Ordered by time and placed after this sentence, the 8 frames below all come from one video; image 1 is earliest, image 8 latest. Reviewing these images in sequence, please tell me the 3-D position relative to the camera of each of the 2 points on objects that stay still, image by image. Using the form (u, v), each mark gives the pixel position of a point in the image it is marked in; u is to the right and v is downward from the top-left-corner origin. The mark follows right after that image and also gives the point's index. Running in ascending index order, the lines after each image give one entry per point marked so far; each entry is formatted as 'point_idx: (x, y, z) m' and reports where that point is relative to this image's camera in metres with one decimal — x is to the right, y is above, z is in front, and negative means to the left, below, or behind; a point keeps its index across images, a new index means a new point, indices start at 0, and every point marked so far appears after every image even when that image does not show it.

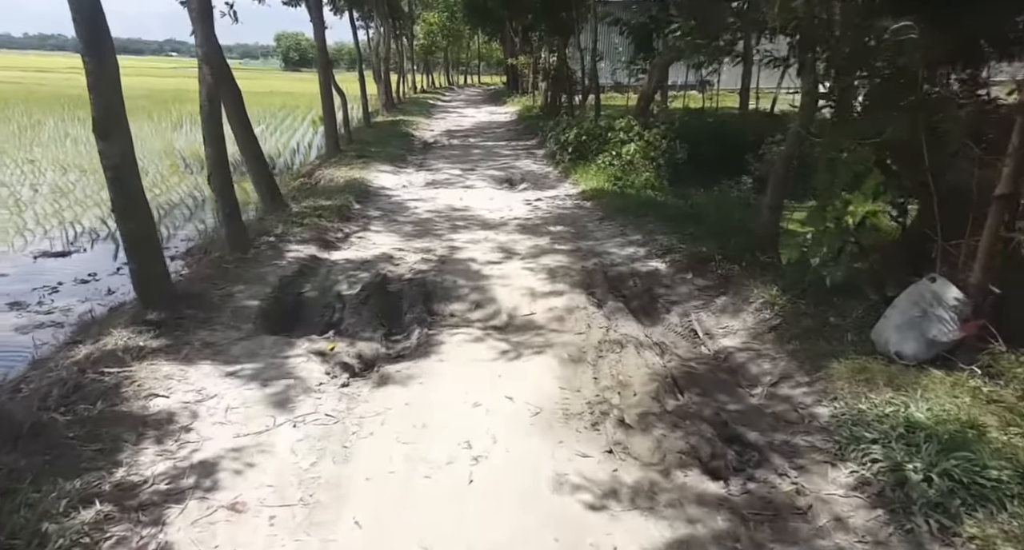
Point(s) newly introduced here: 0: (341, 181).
0: (-3.1, +1.6, +10.0) m
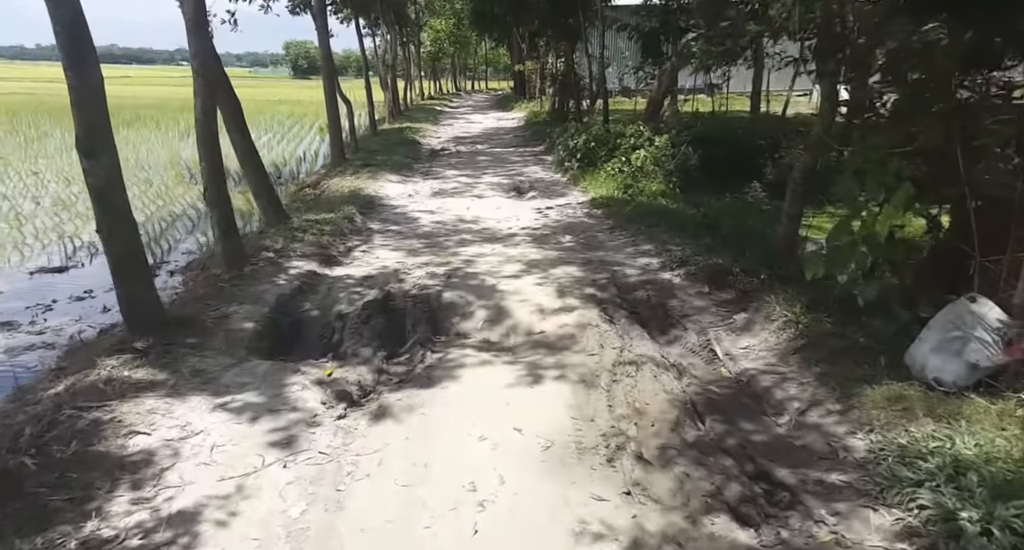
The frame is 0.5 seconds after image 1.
0: (-2.9, +1.4, +9.8) m
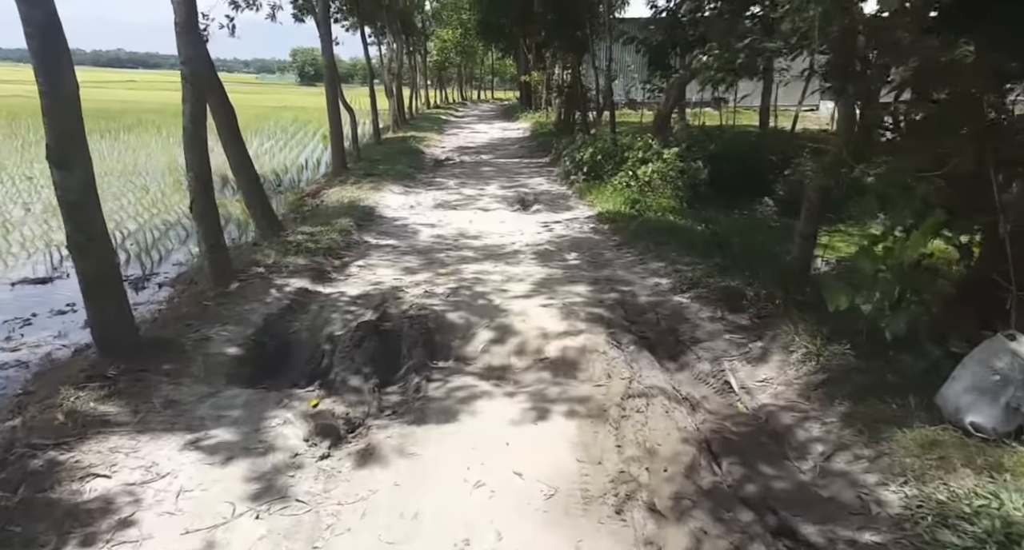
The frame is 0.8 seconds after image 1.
0: (-2.9, +1.2, +9.6) m
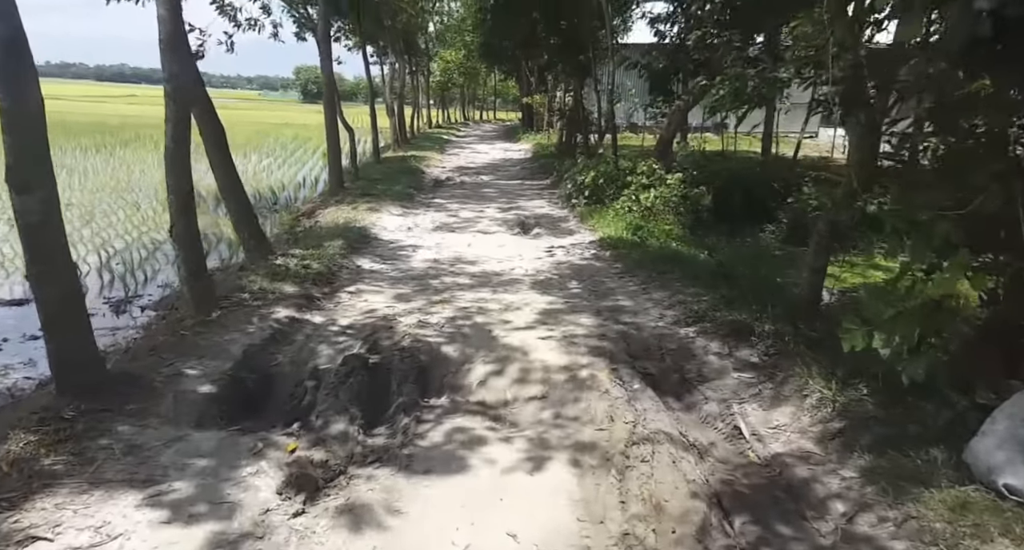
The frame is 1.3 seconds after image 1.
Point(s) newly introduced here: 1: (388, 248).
0: (-2.9, +0.8, +9.3) m
1: (-1.8, +0.4, +8.2) m
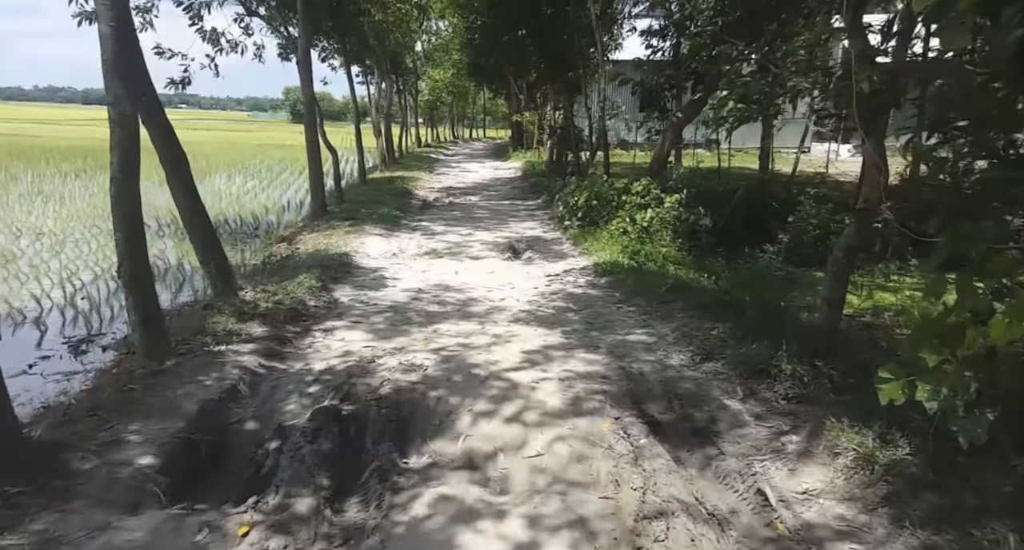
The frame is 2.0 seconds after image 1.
0: (-3.0, +0.3, +8.8) m
1: (-2.0, 0.0, +7.7) m
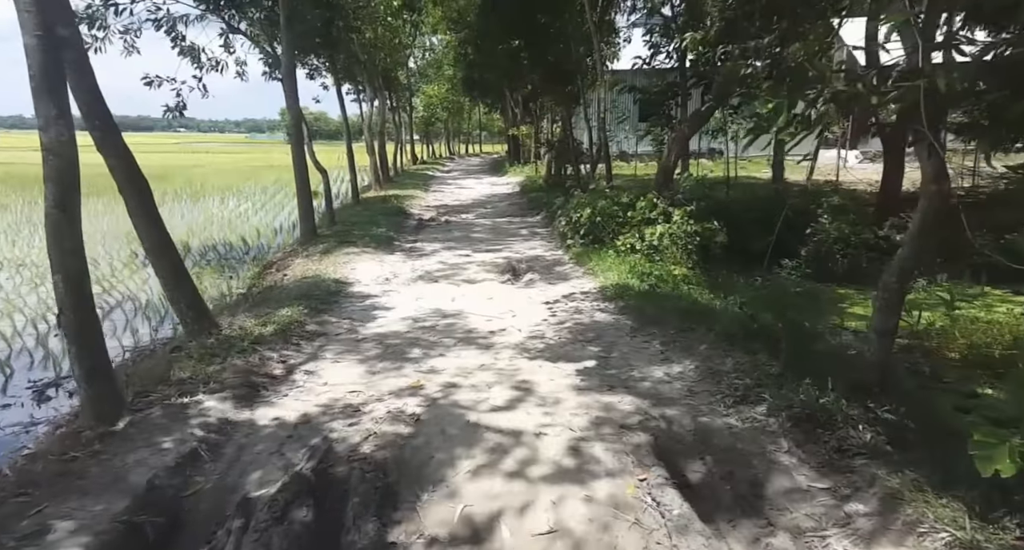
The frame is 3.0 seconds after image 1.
0: (-3.0, -0.1, +8.2) m
1: (-1.9, -0.4, +7.1) m
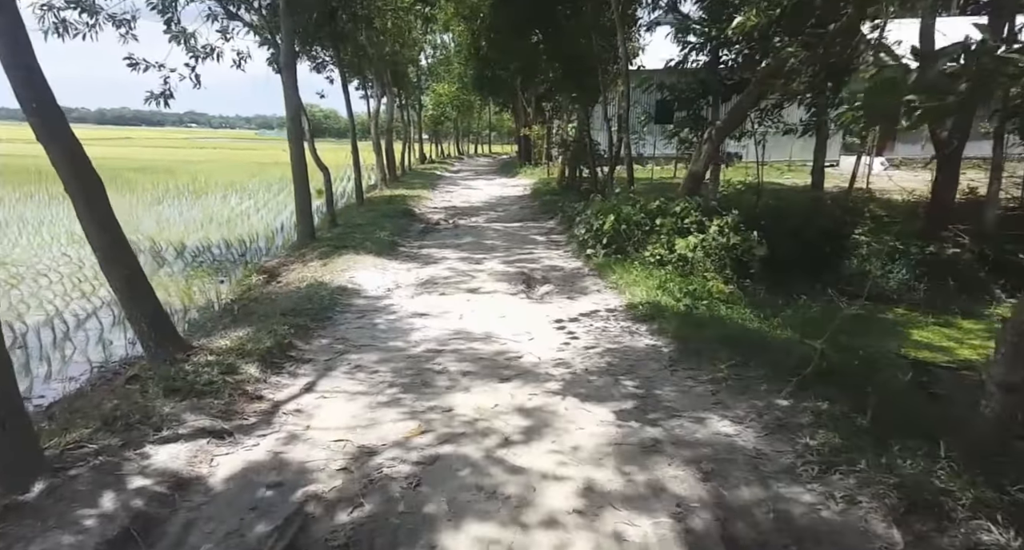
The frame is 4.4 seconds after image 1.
0: (-2.8, -0.2, +7.4) m
1: (-1.7, -0.6, +6.3) m
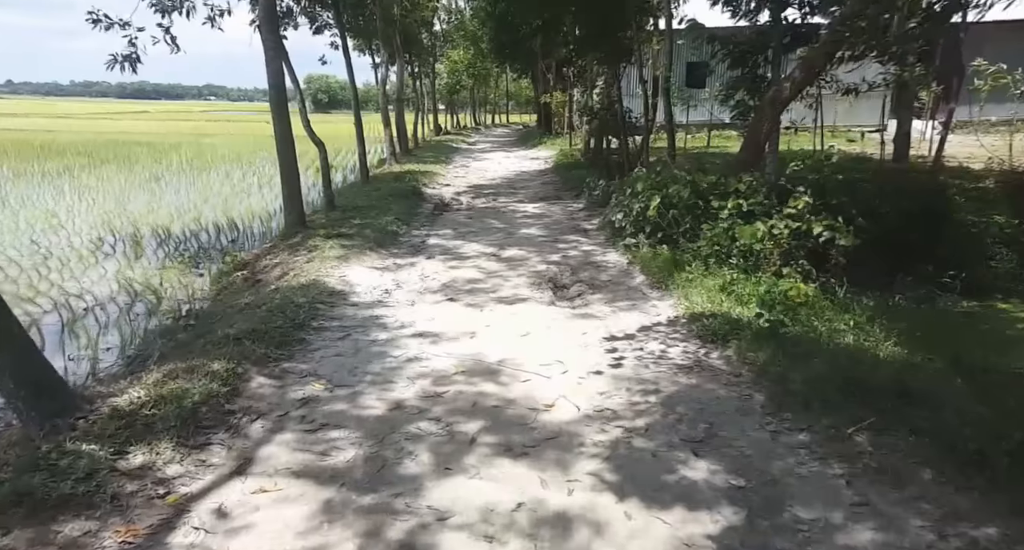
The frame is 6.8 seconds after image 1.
0: (-2.5, -0.3, +5.9) m
1: (-1.5, -0.7, +4.8) m
